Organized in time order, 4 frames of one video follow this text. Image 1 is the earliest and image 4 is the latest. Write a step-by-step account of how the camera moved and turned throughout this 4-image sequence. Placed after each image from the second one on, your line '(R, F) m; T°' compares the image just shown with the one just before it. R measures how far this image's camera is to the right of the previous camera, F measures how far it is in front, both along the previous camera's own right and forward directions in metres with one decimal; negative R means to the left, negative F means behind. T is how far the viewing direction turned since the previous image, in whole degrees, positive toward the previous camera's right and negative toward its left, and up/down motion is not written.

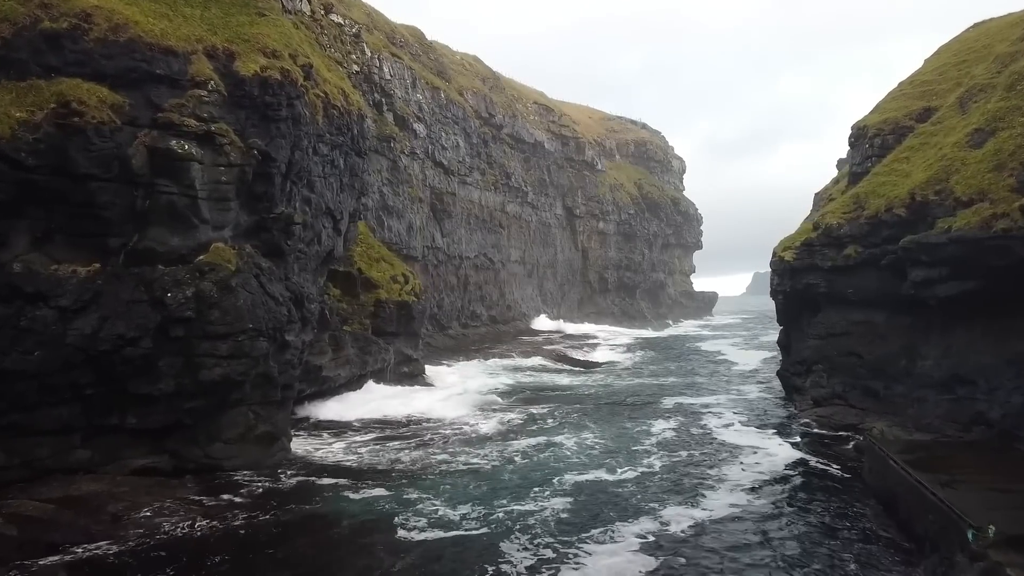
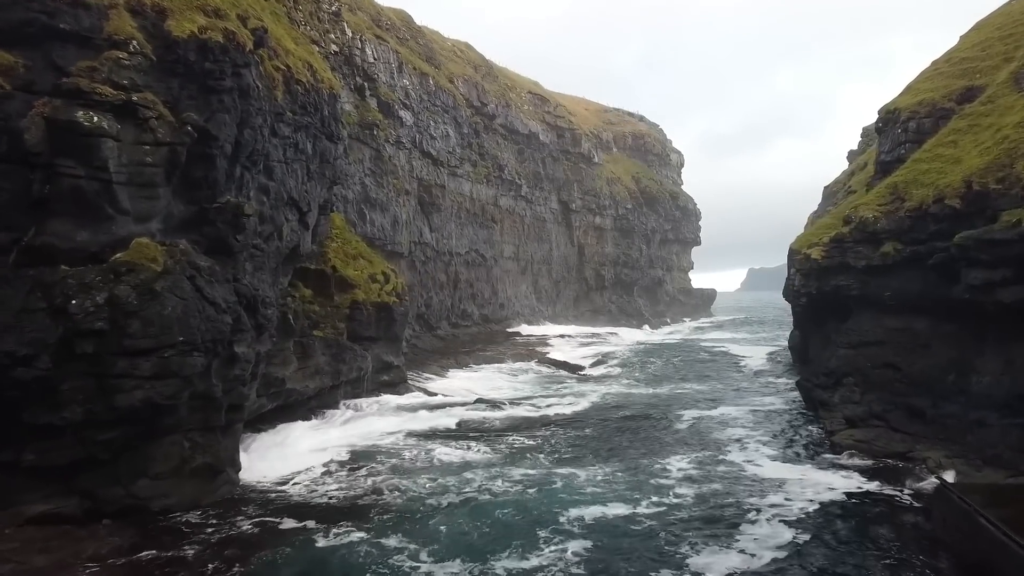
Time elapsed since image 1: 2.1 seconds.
(+0.1, +3.4) m; 0°
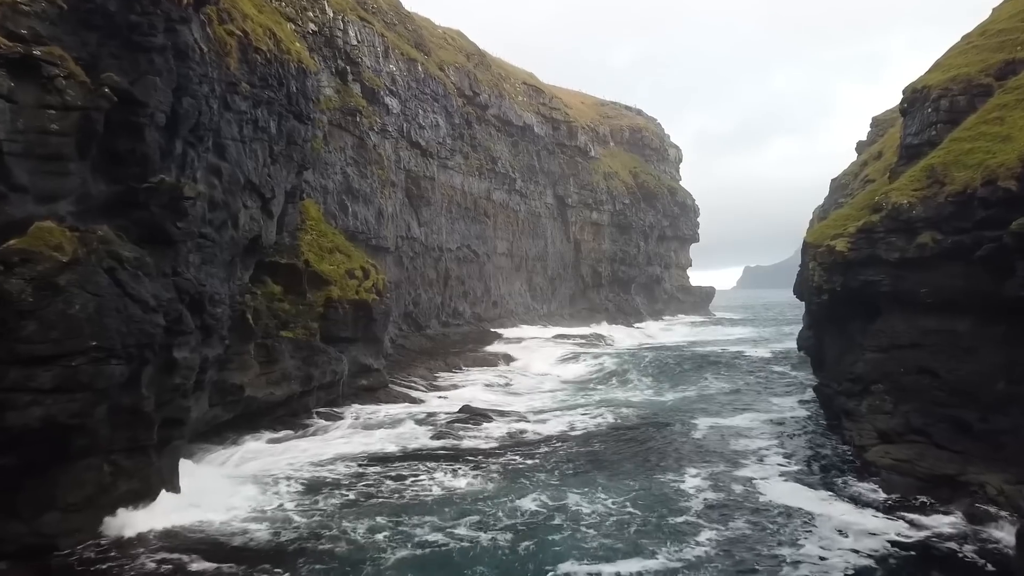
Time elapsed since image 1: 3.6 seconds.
(+0.2, +2.8) m; 0°
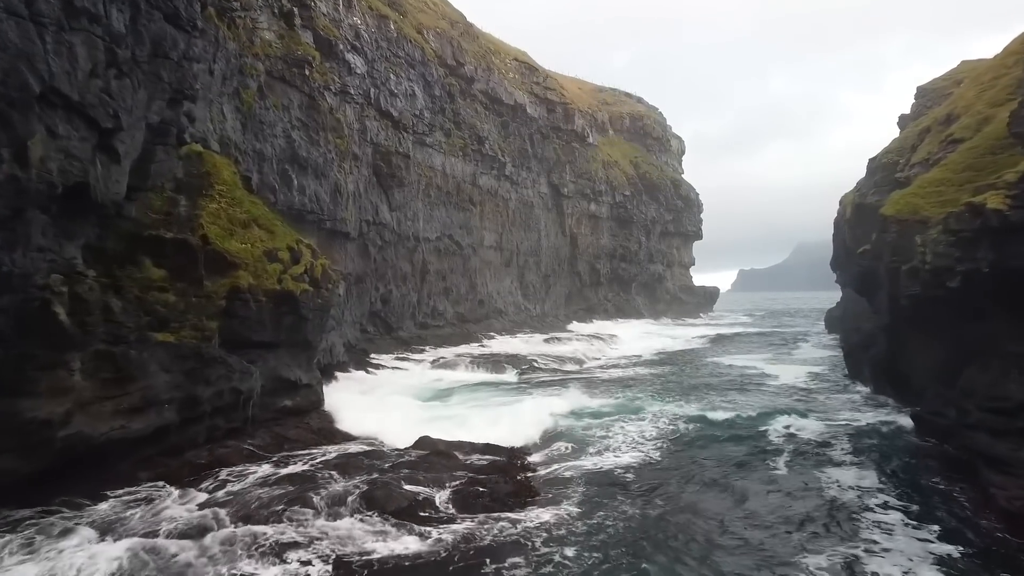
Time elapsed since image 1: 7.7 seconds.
(+0.4, +8.0) m; 0°
